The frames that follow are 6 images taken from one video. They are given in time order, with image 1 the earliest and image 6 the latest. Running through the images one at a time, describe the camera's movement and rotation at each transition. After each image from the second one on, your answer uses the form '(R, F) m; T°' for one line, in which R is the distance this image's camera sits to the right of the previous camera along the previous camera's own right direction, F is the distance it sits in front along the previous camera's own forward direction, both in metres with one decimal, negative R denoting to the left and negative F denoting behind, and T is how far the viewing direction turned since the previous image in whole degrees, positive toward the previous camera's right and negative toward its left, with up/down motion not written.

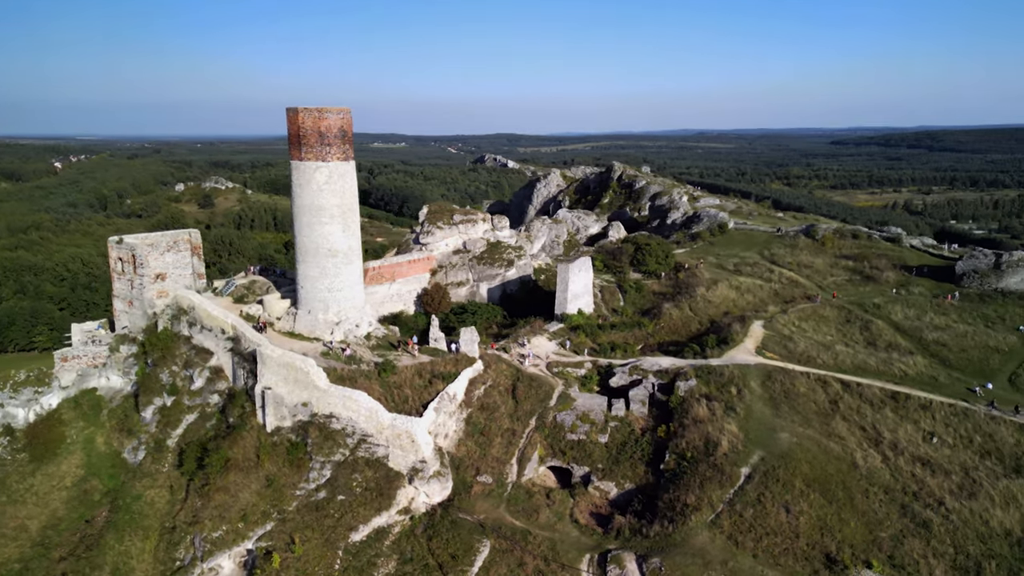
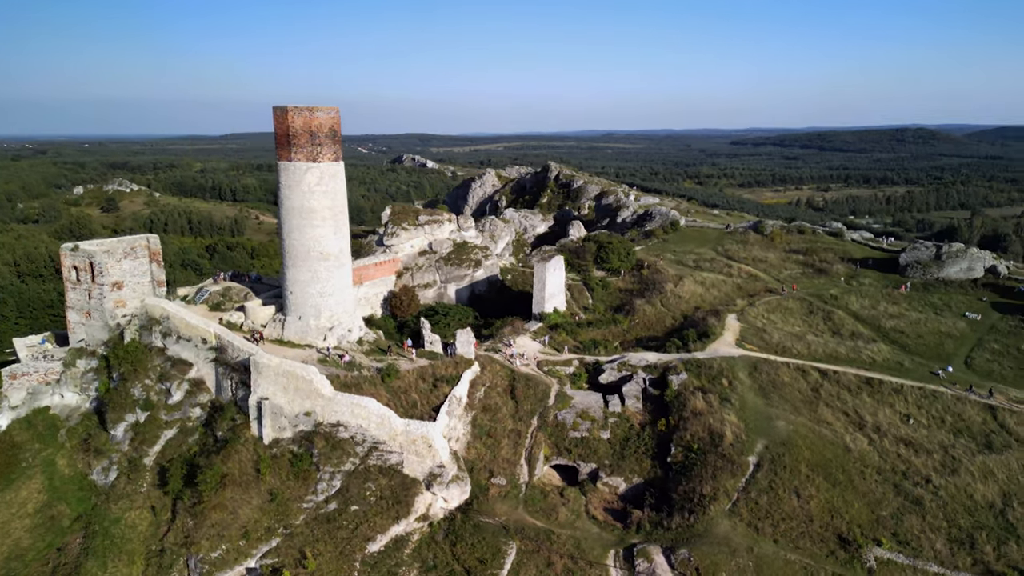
(-2.7, +0.3) m; +7°
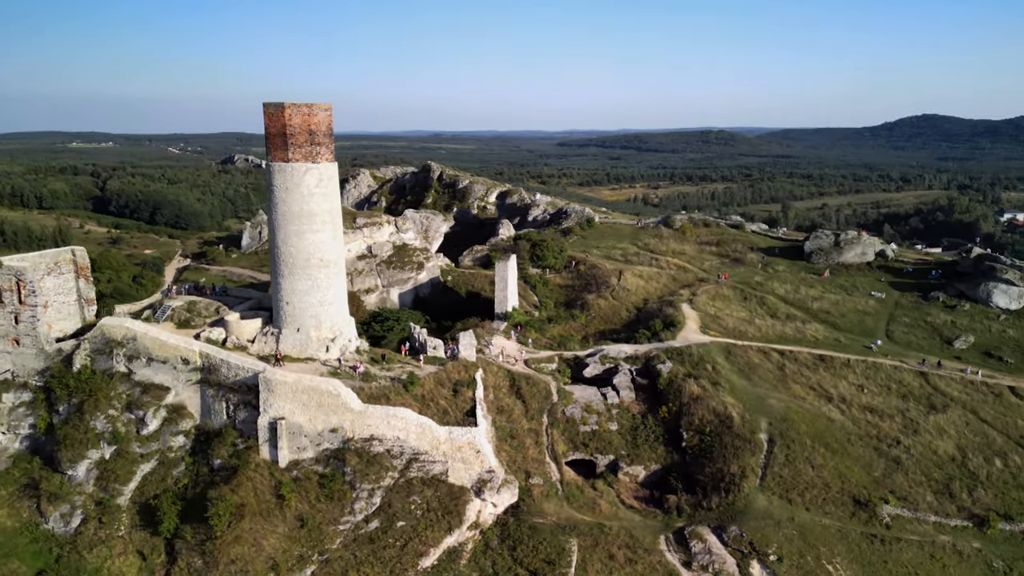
(-5.3, +0.7) m; +13°
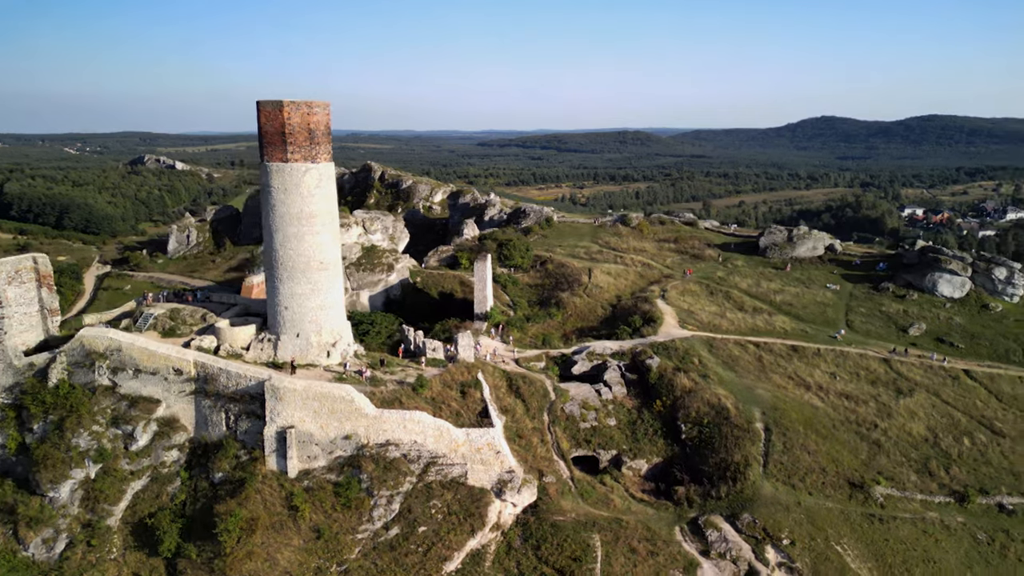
(-2.4, +0.2) m; +6°
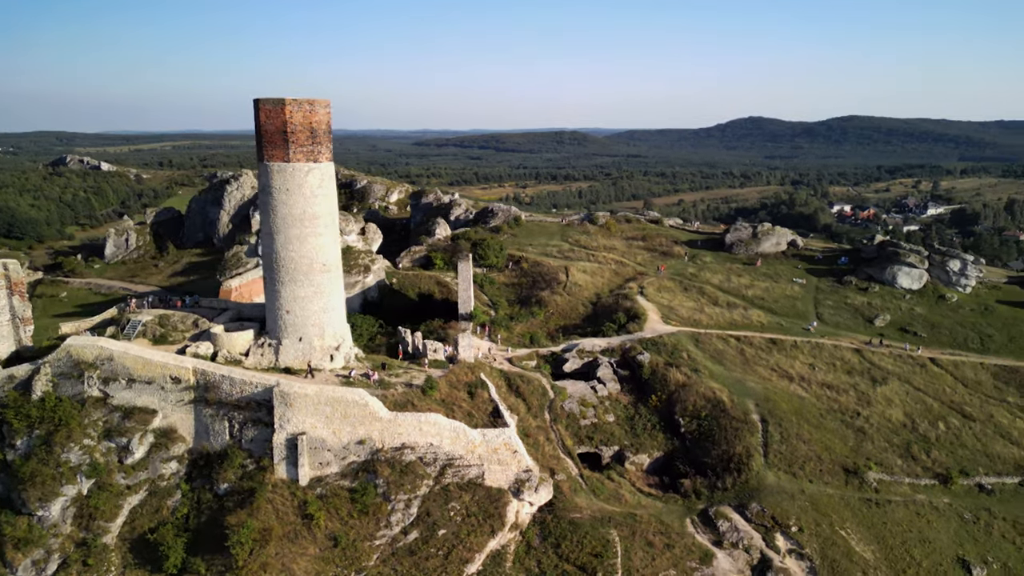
(-1.9, +0.1) m; +5°
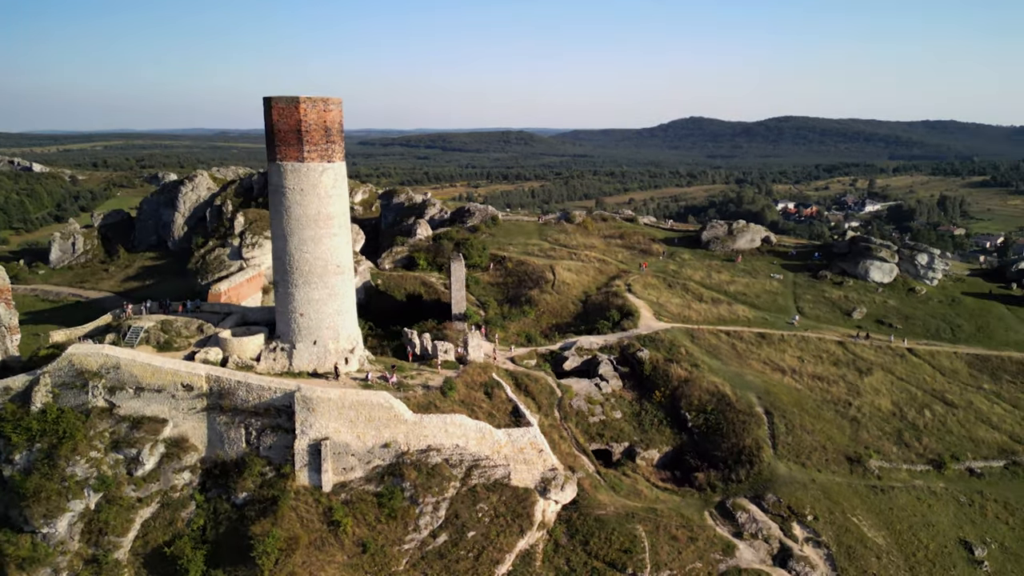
(-1.9, +0.1) m; +4°
